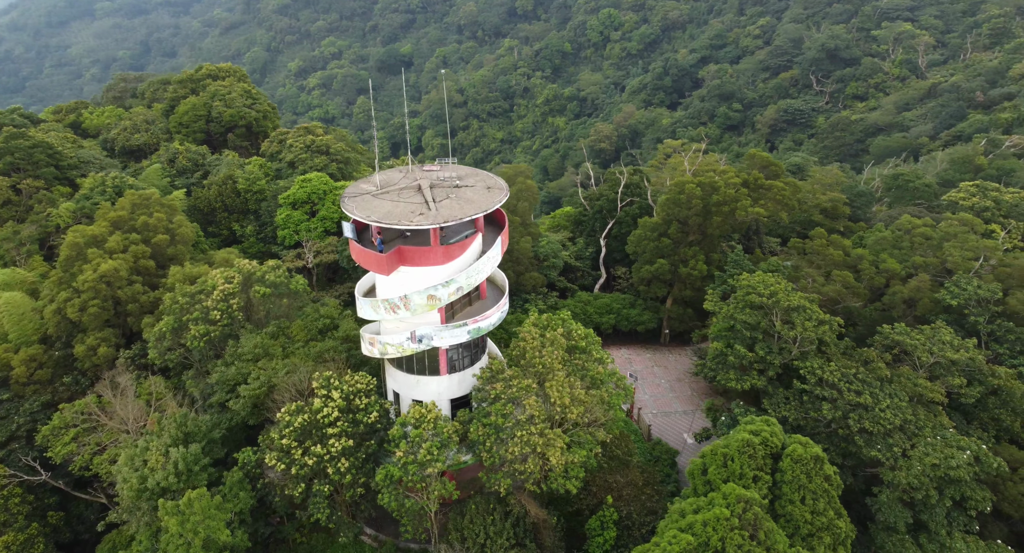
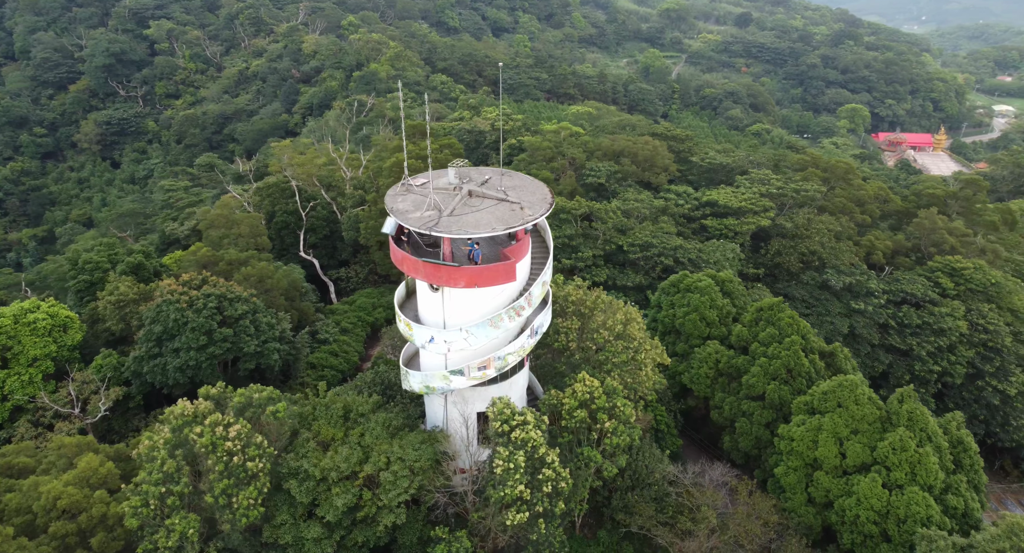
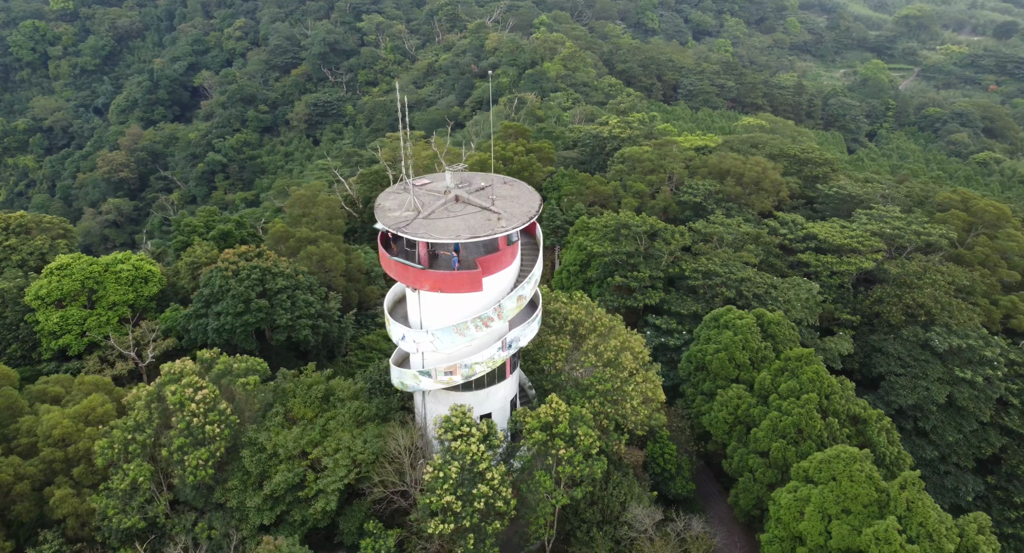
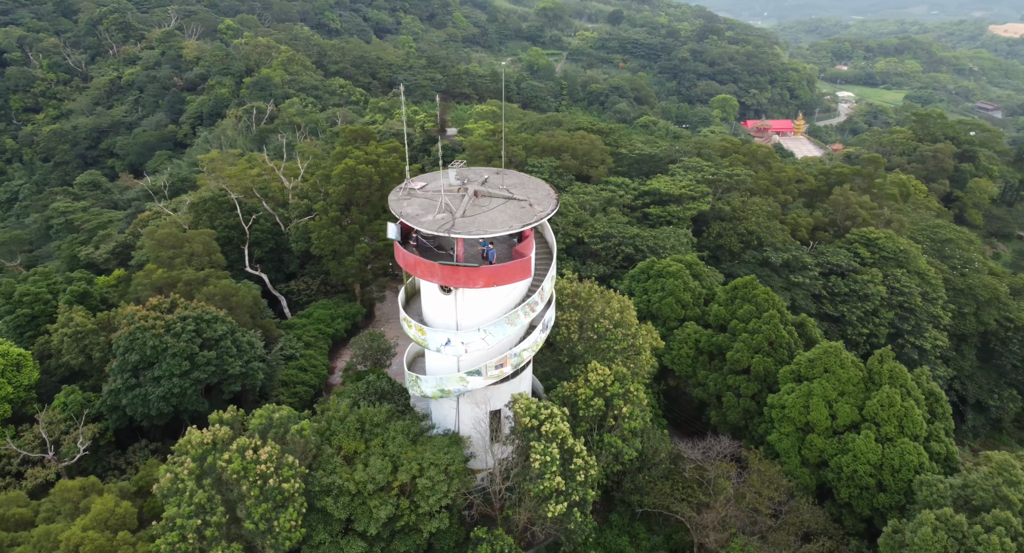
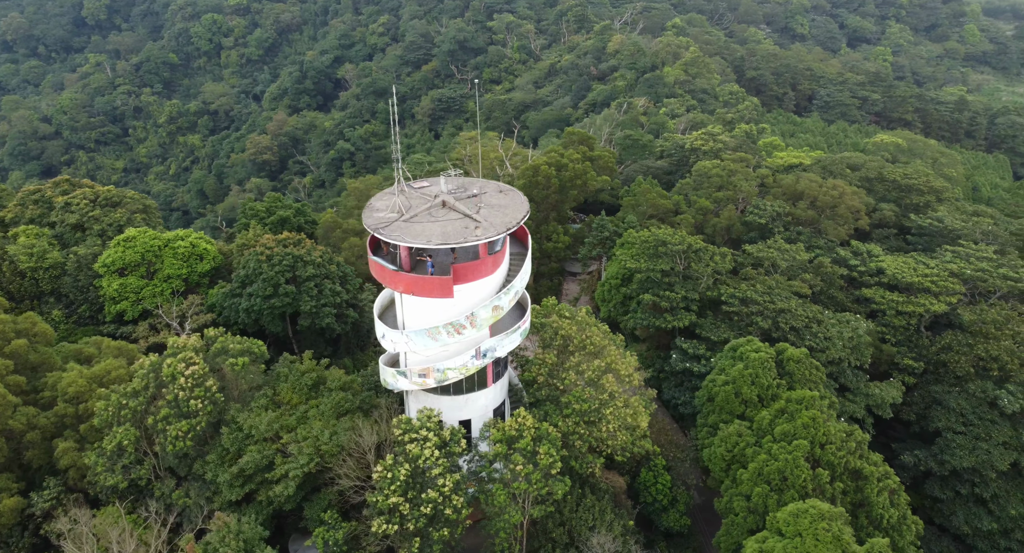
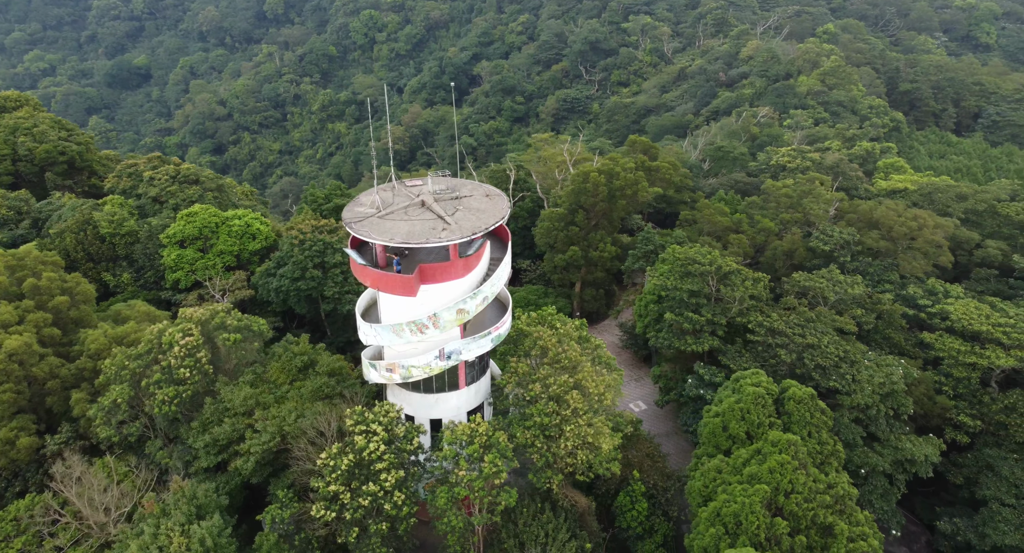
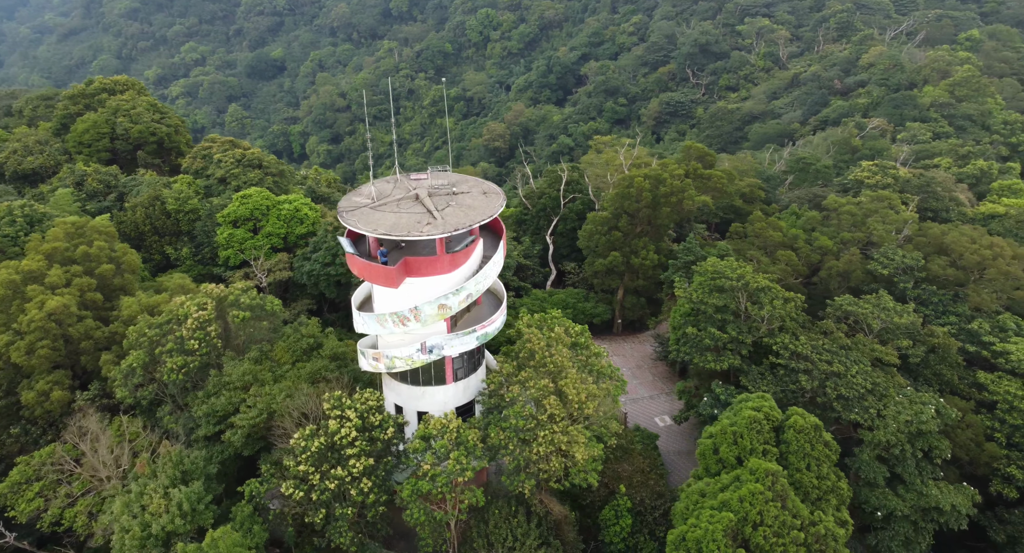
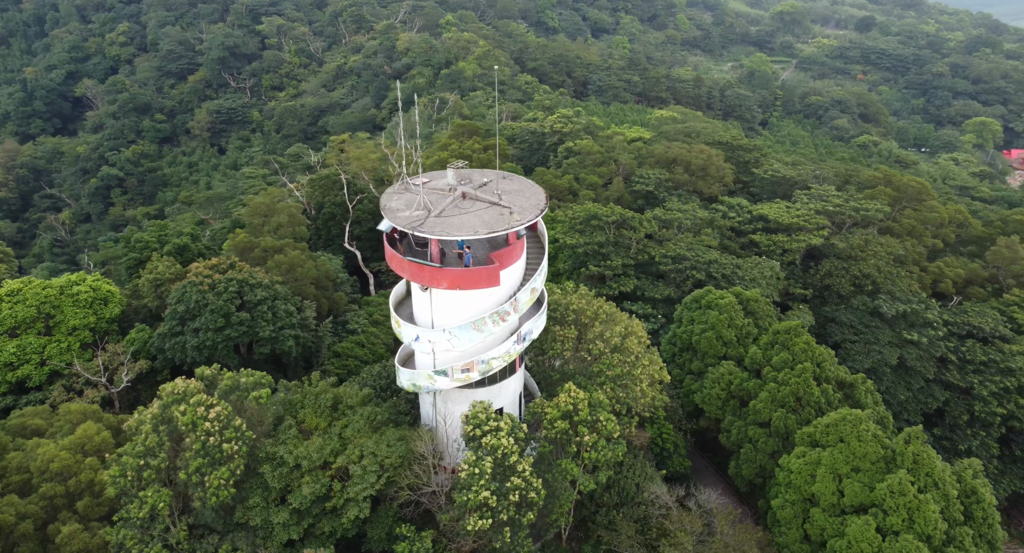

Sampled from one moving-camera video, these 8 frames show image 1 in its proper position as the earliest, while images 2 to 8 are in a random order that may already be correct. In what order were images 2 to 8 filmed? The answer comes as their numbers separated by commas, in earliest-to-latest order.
7, 6, 5, 3, 8, 2, 4
